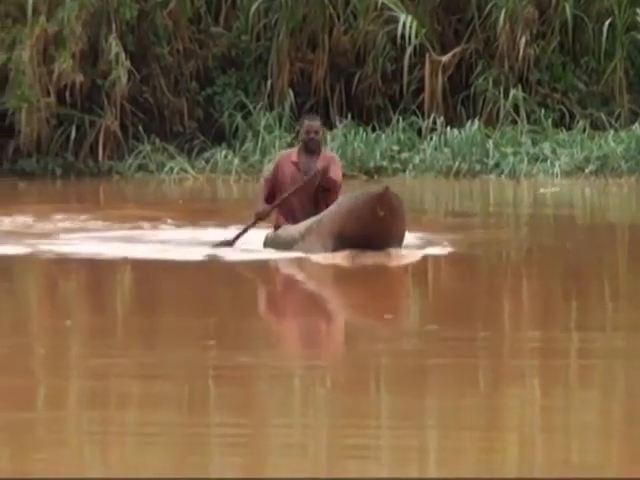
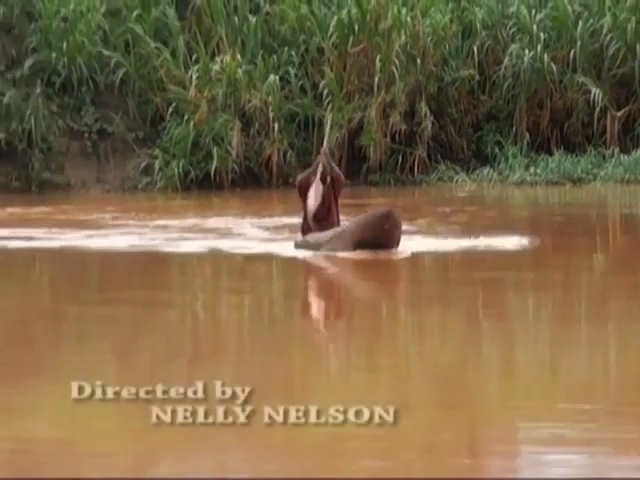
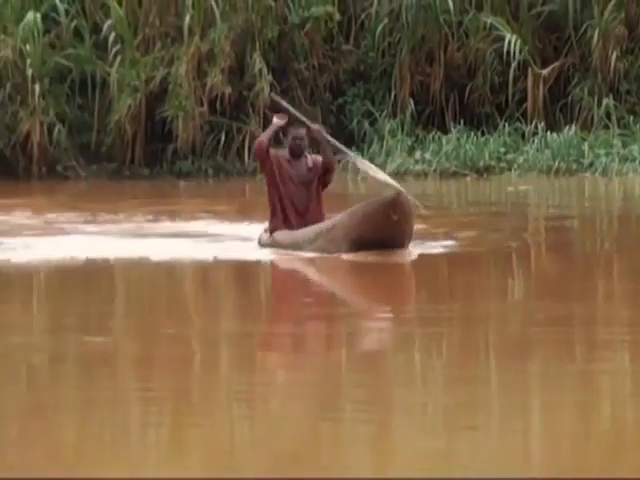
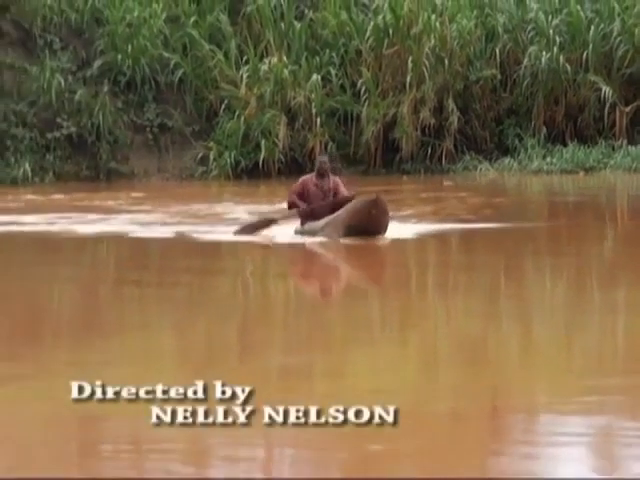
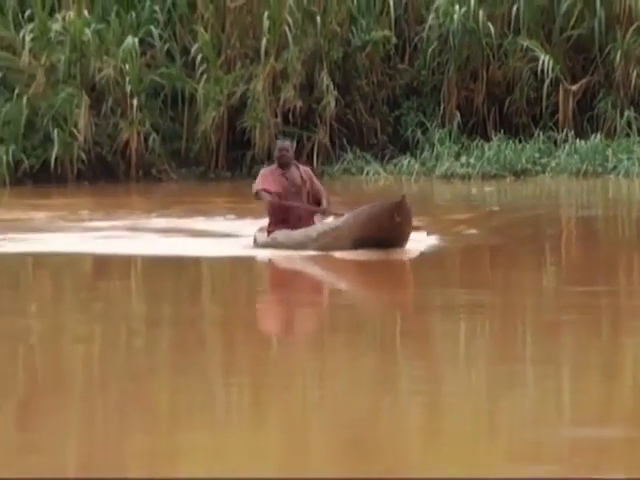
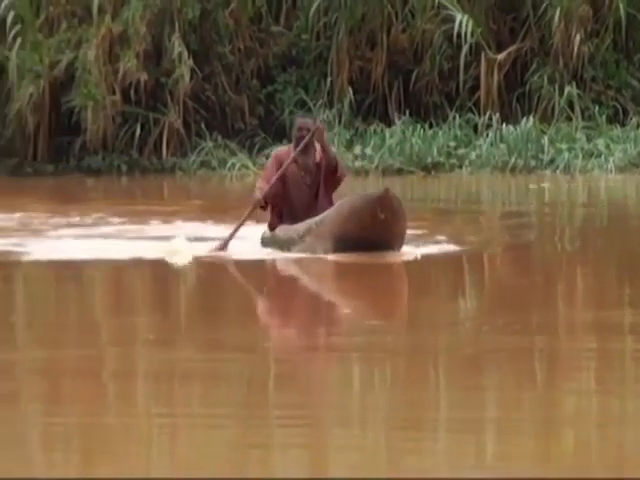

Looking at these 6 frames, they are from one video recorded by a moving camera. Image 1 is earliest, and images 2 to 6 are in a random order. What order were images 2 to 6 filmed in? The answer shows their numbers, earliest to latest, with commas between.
6, 3, 5, 2, 4
